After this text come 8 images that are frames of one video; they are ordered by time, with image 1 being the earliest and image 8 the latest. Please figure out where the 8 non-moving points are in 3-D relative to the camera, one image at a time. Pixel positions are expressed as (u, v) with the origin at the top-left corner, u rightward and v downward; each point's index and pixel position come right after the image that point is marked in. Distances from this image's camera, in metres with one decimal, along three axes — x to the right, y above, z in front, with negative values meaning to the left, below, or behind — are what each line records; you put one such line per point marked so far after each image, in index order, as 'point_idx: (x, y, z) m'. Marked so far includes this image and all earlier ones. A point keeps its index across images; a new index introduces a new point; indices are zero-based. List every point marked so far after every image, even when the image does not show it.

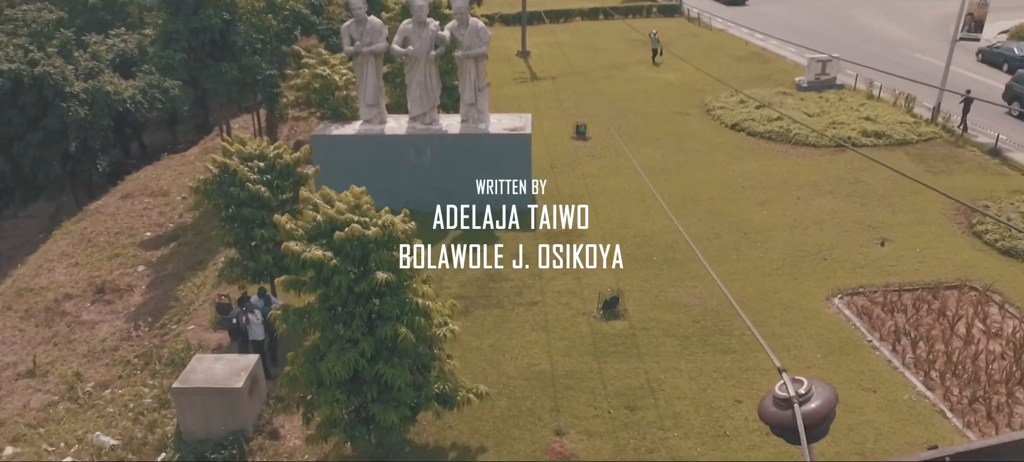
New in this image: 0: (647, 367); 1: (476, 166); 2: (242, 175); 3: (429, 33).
0: (+2.1, -2.1, +12.4) m
1: (-0.8, +1.5, +18.0) m
2: (-4.2, +0.9, +12.8) m
3: (-1.8, +4.2, +17.1) m
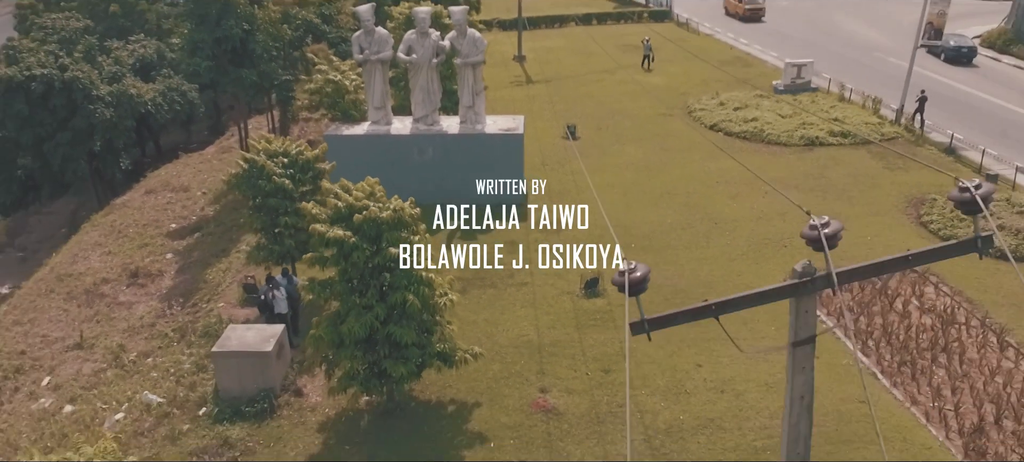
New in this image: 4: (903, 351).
0: (+2.0, -1.9, +14.2) m
1: (-0.9, +1.7, +19.9) m
2: (-4.4, +1.1, +14.7) m
3: (-1.9, +4.5, +18.9) m
4: (+6.7, -2.0, +13.6) m
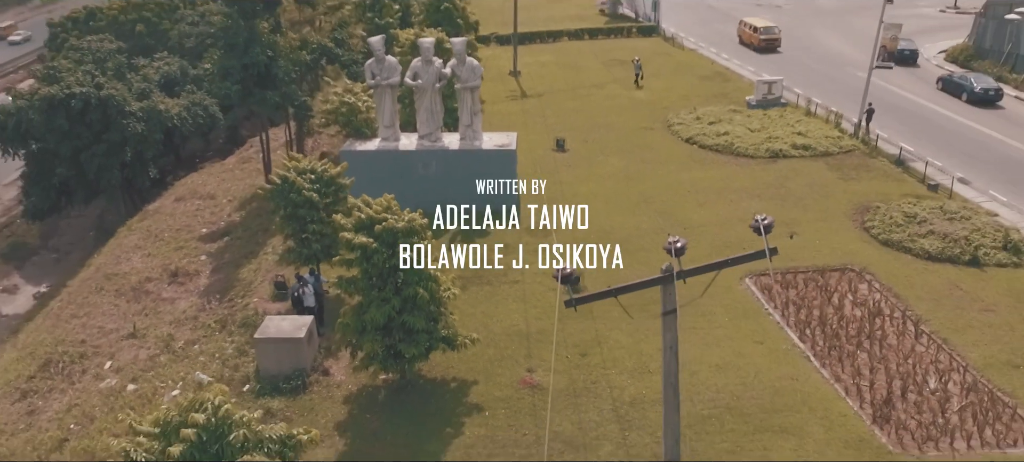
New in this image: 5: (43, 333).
0: (+1.8, -2.0, +16.8) m
1: (-1.1, +1.6, +22.4) m
2: (-4.6, +1.0, +17.2) m
3: (-2.1, +4.3, +21.5) m
4: (+6.5, -2.2, +16.2) m
5: (-11.6, -2.6, +19.9) m
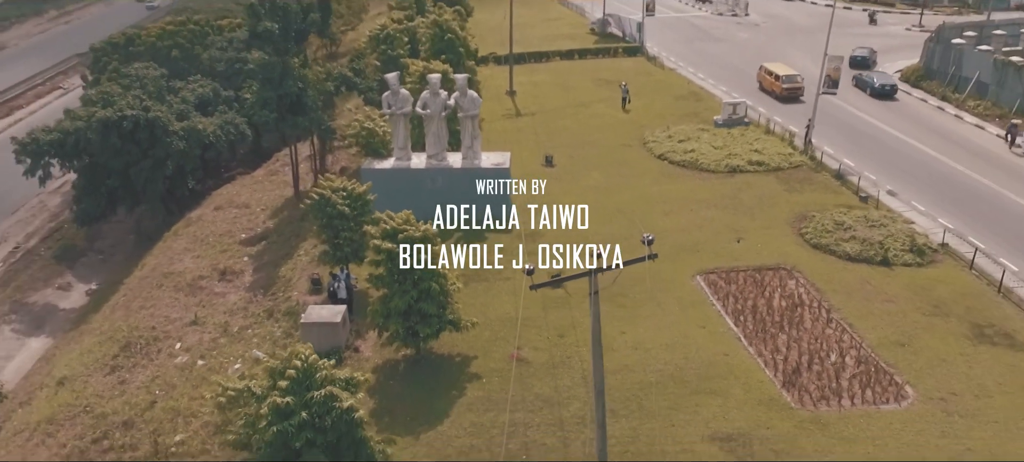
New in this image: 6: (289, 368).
0: (+1.6, -2.1, +20.9) m
1: (-1.3, +1.4, +26.5) m
2: (-4.7, +0.8, +21.3) m
3: (-2.3, +4.2, +25.6) m
4: (+6.3, -2.3, +20.3) m
5: (-11.8, -2.8, +24.0) m
6: (-3.5, -2.1, +12.8) m
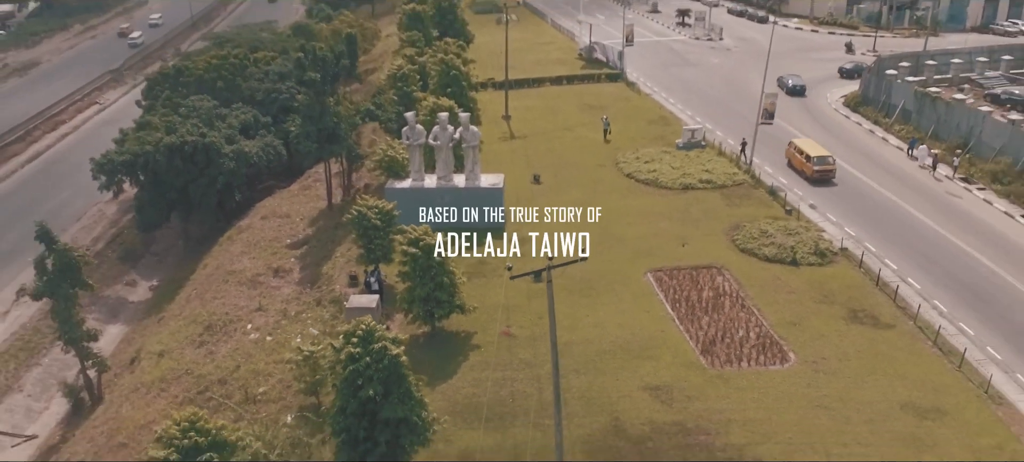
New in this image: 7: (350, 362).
0: (+1.3, -2.4, +27.5) m
1: (-1.6, +1.1, +33.2) m
2: (-5.0, +0.6, +28.0) m
3: (-2.5, +3.9, +32.2) m
4: (+6.0, -2.6, +26.9) m
5: (-12.1, -3.1, +30.7) m
6: (-3.7, -2.4, +19.5) m
7: (-3.8, -3.1, +19.1) m
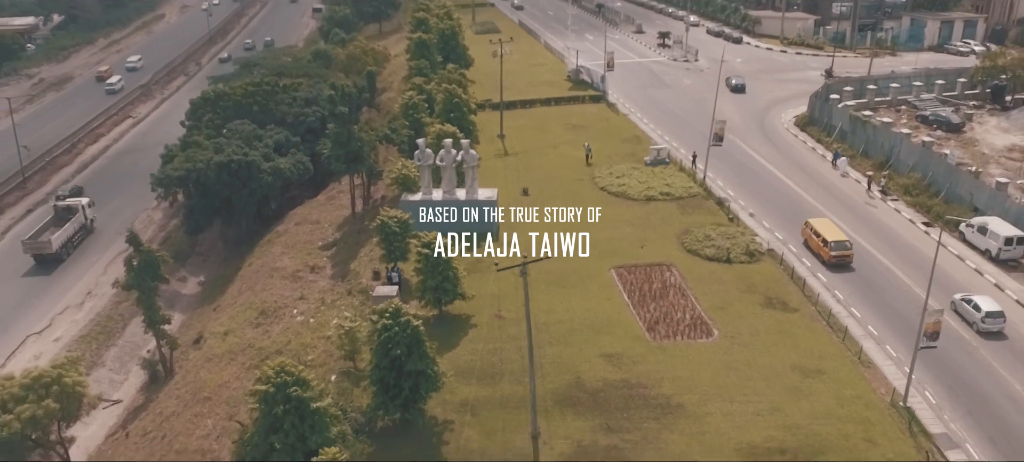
0: (+0.9, -2.6, +34.9) m
1: (-2.0, +0.9, +40.6) m
2: (-5.5, +0.3, +35.4) m
3: (-3.0, +3.7, +39.6) m
4: (+5.6, -2.8, +34.4) m
5: (-12.5, -3.3, +38.1) m
6: (-4.2, -2.6, +26.9) m
7: (-4.2, -3.3, +26.5) m
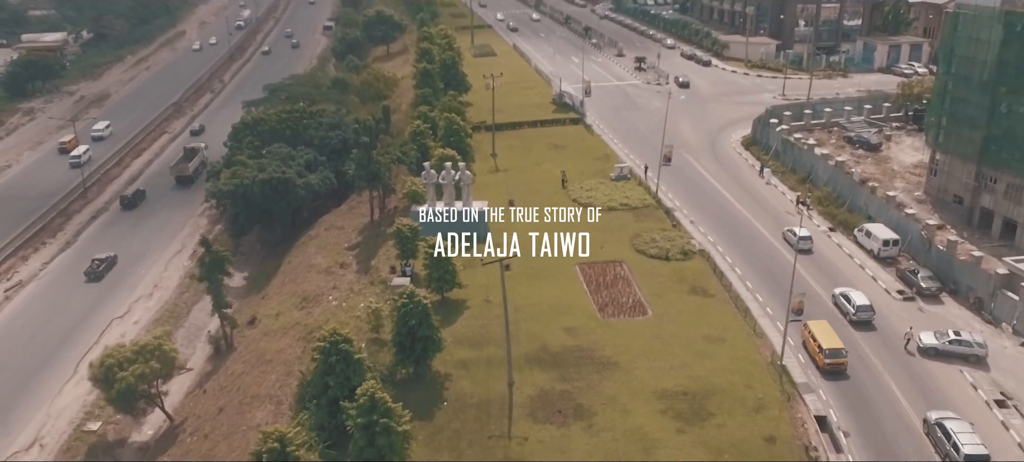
0: (+0.1, -2.9, +45.3) m
1: (-2.8, +0.6, +51.0) m
2: (-6.3, +0.1, +45.8) m
3: (-3.8, +3.4, +50.0) m
4: (+4.8, -3.1, +44.8) m
5: (-13.3, -3.6, +48.6) m
6: (-5.0, -2.9, +37.3) m
7: (-5.1, -3.6, +36.9) m
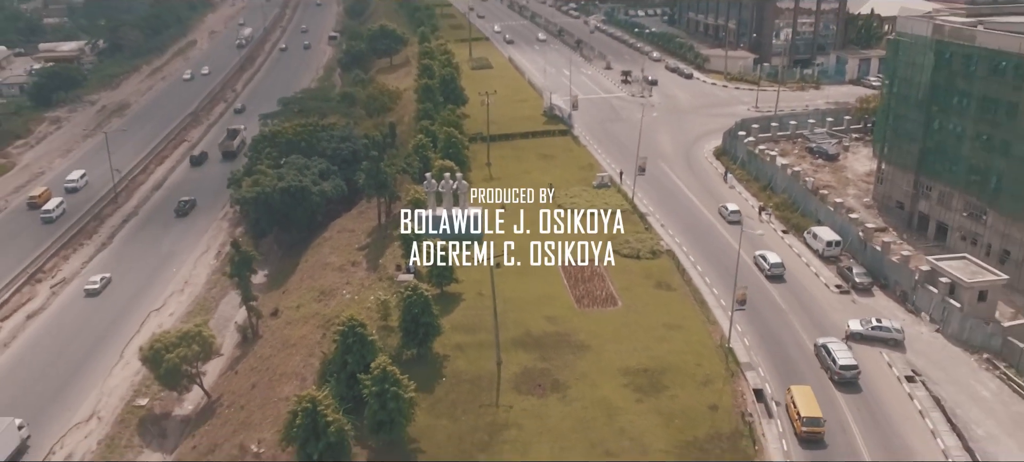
0: (-0.6, -3.1, +52.2) m
1: (-3.4, +0.5, +57.9) m
2: (-6.9, -0.1, +52.7) m
3: (-4.4, +3.2, +56.9) m
4: (+4.2, -3.2, +51.6) m
5: (-13.9, -3.7, +55.4) m
6: (-5.7, -3.0, +44.2) m
7: (-5.7, -3.7, +43.8) m
